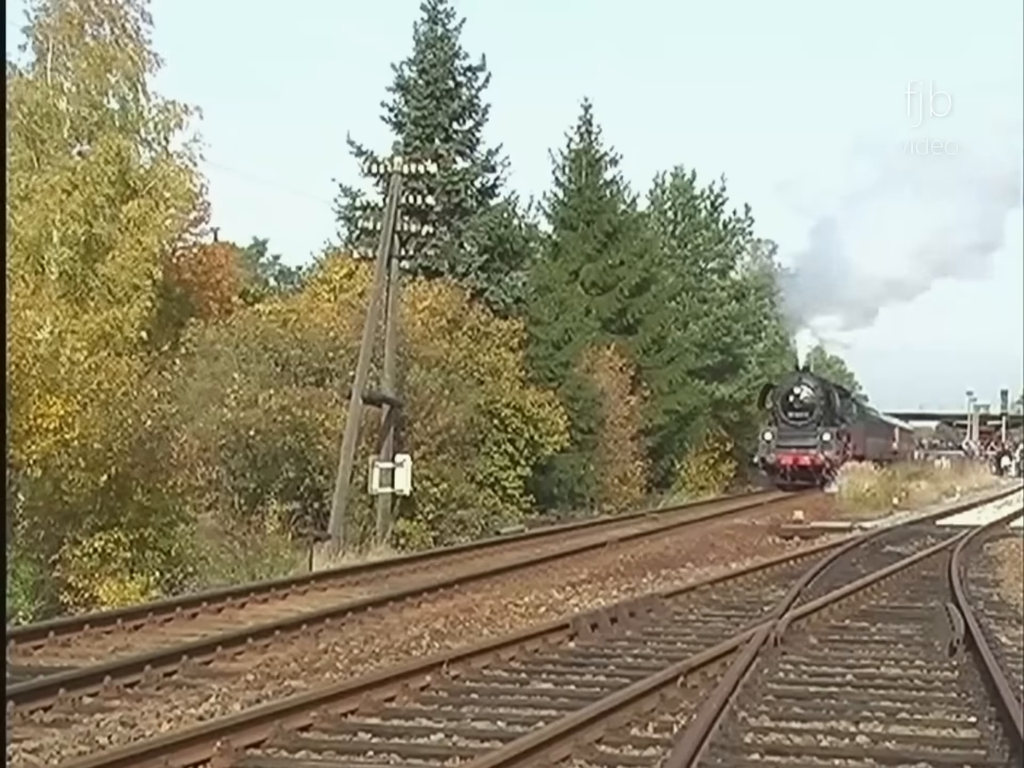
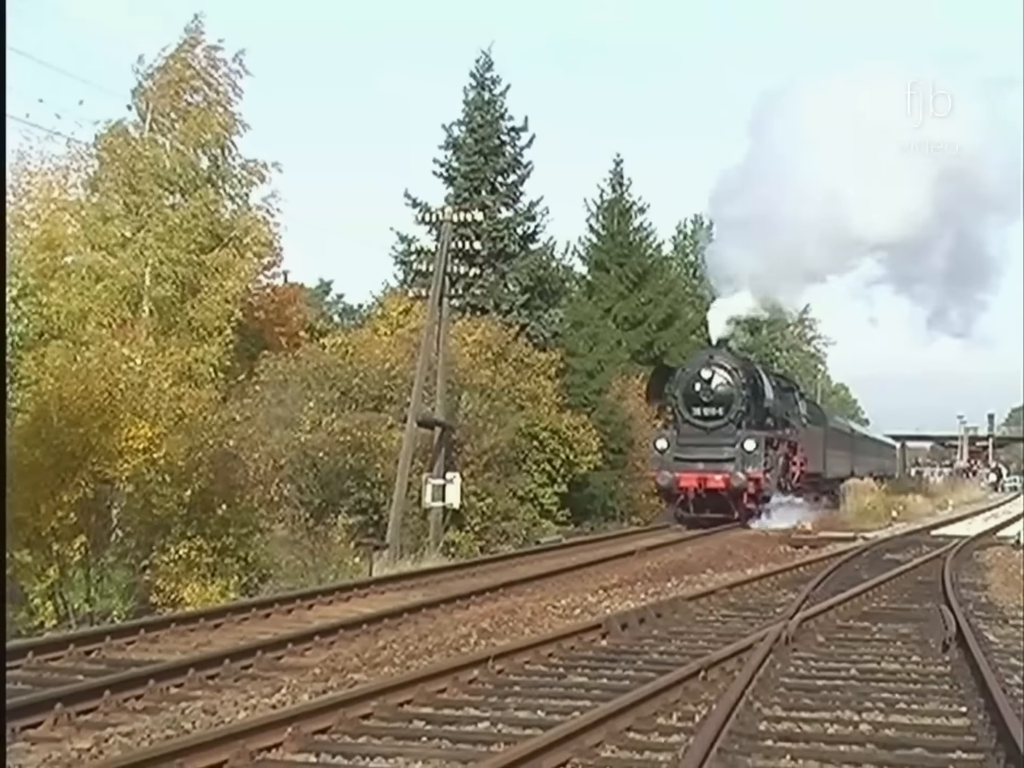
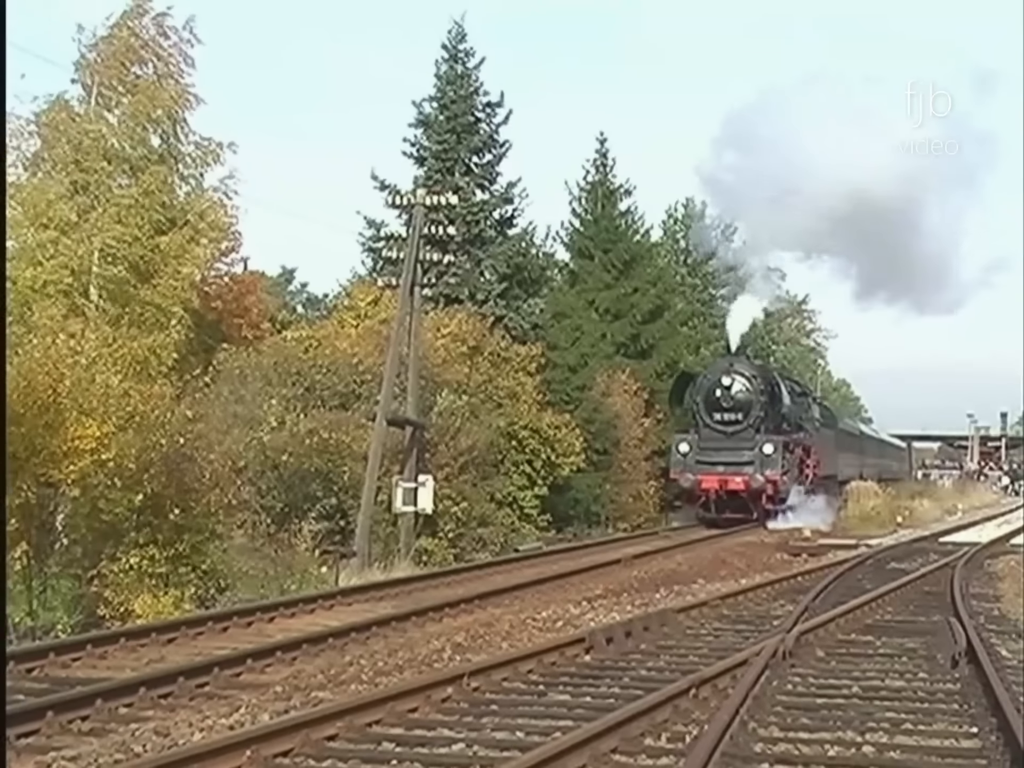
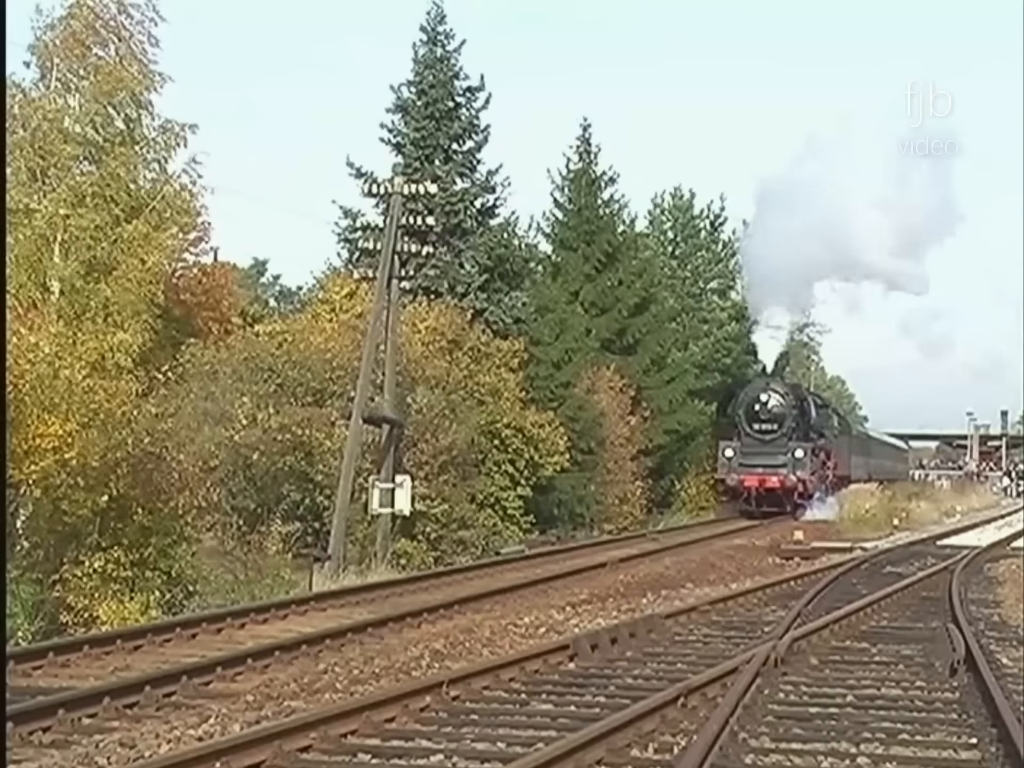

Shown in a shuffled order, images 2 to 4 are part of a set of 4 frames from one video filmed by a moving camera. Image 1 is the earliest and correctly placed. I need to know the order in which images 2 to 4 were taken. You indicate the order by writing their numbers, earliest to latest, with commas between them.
4, 3, 2
